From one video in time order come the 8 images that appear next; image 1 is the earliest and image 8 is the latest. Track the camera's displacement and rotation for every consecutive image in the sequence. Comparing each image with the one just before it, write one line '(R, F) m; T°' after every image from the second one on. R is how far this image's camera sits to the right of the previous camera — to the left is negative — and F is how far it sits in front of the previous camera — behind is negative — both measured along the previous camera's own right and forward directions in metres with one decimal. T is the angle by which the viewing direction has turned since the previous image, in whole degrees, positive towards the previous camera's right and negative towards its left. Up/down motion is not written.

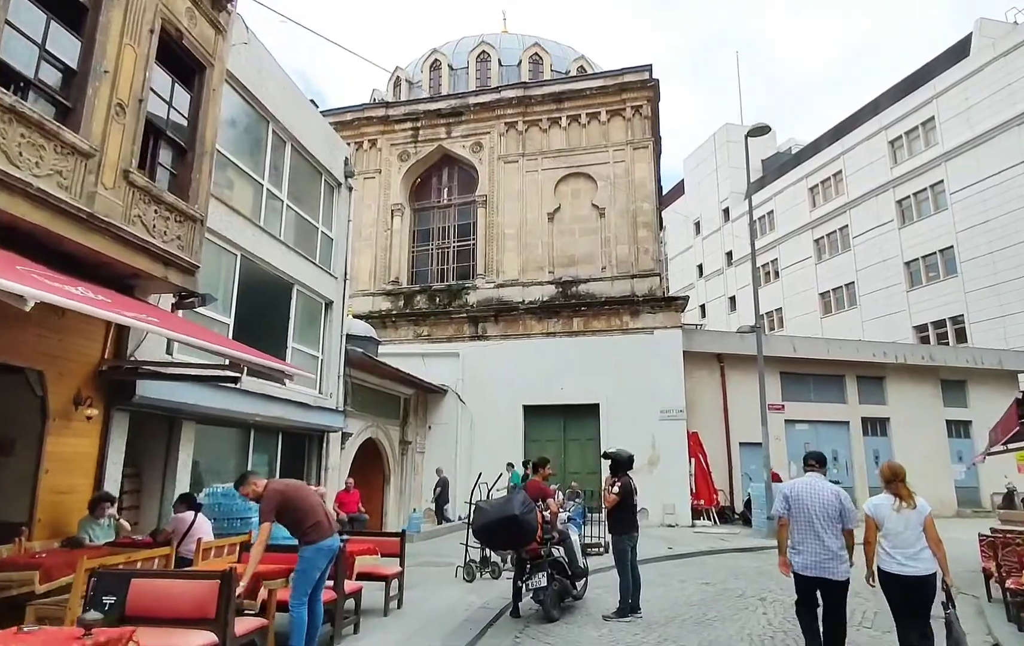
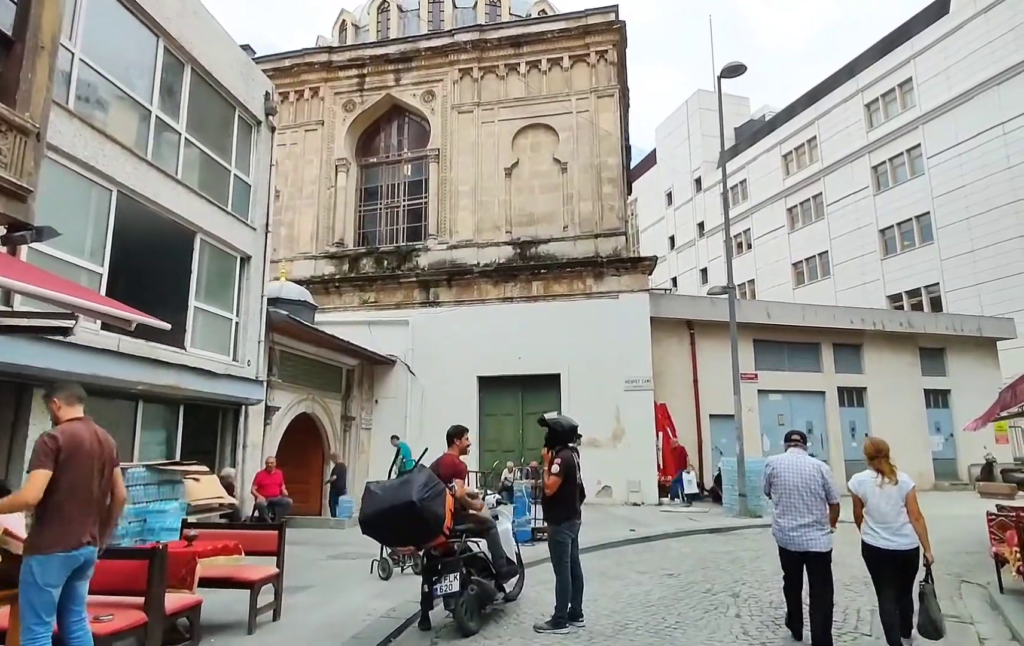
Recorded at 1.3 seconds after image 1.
(+0.5, +1.4) m; +2°
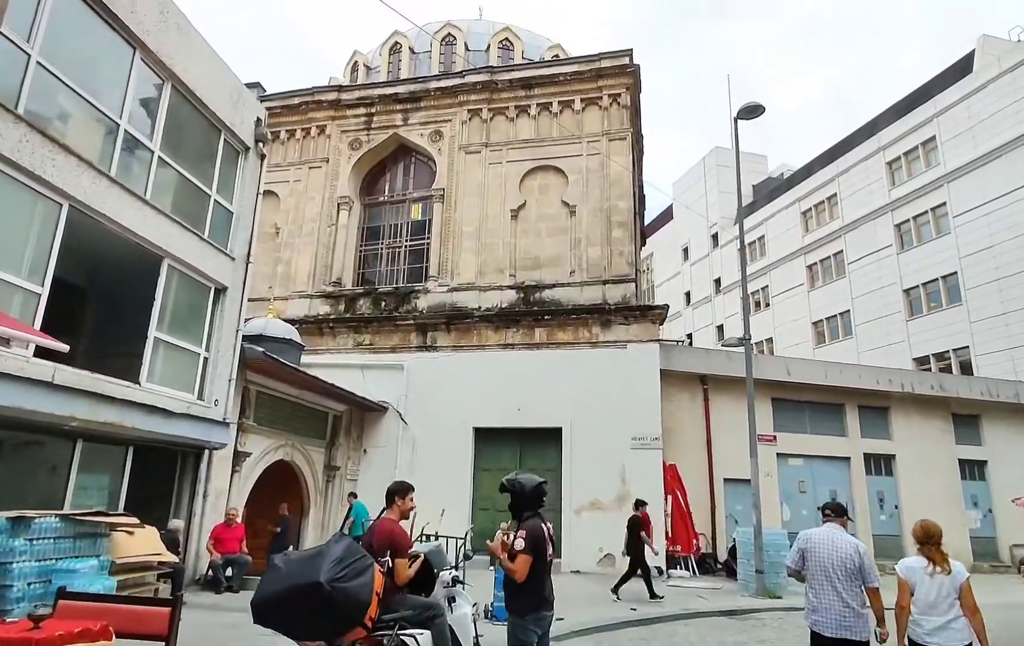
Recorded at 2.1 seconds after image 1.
(+0.3, +1.0) m; -1°
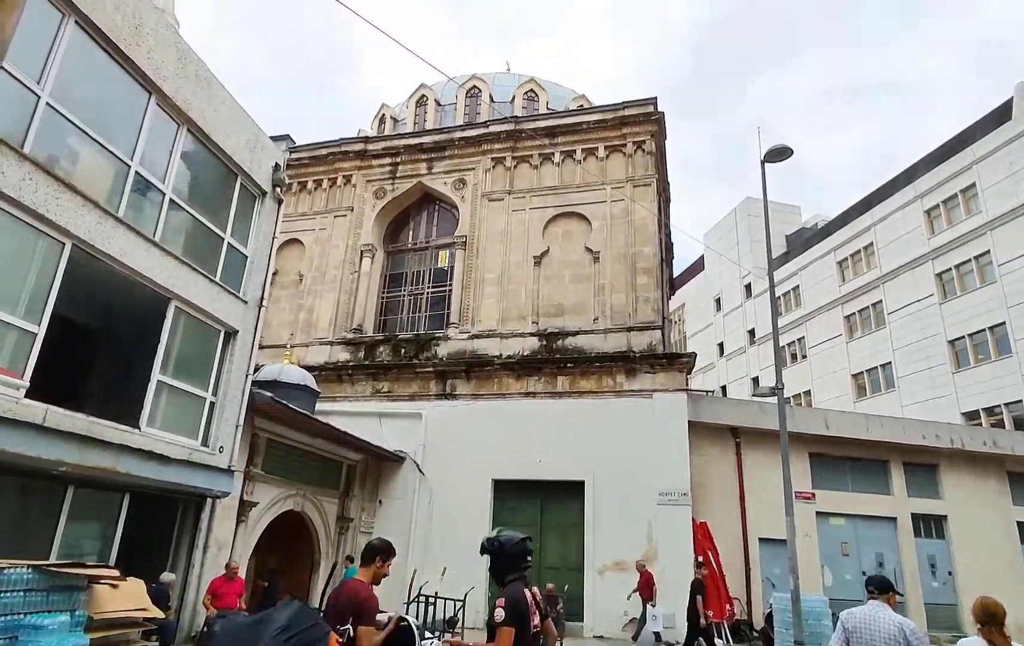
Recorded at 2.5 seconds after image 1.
(+0.3, +0.4) m; -3°
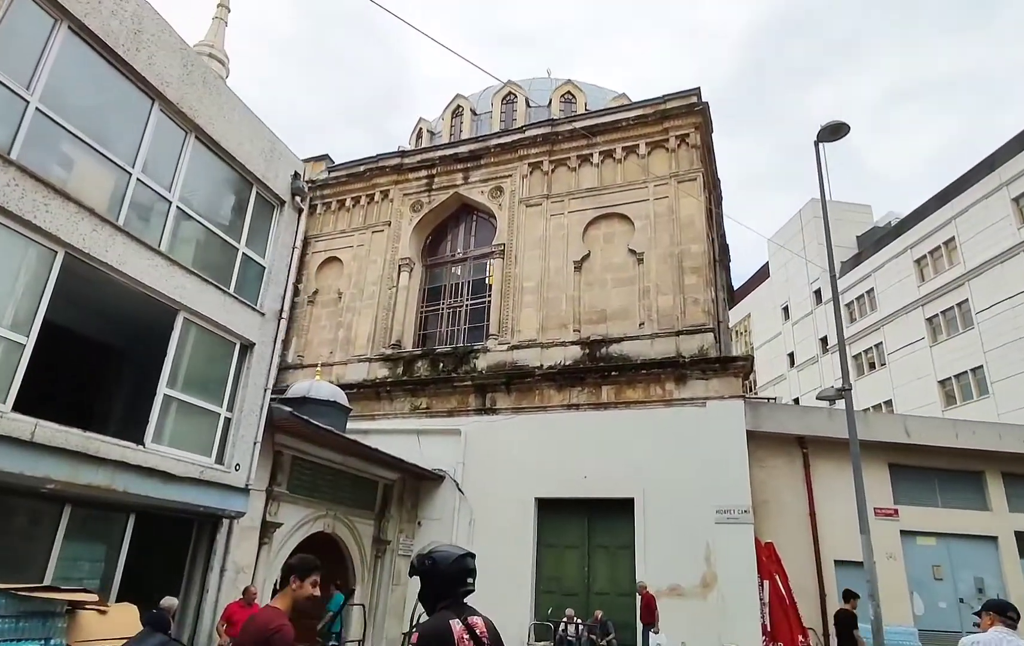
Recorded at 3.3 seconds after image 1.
(+0.5, +0.8) m; -6°
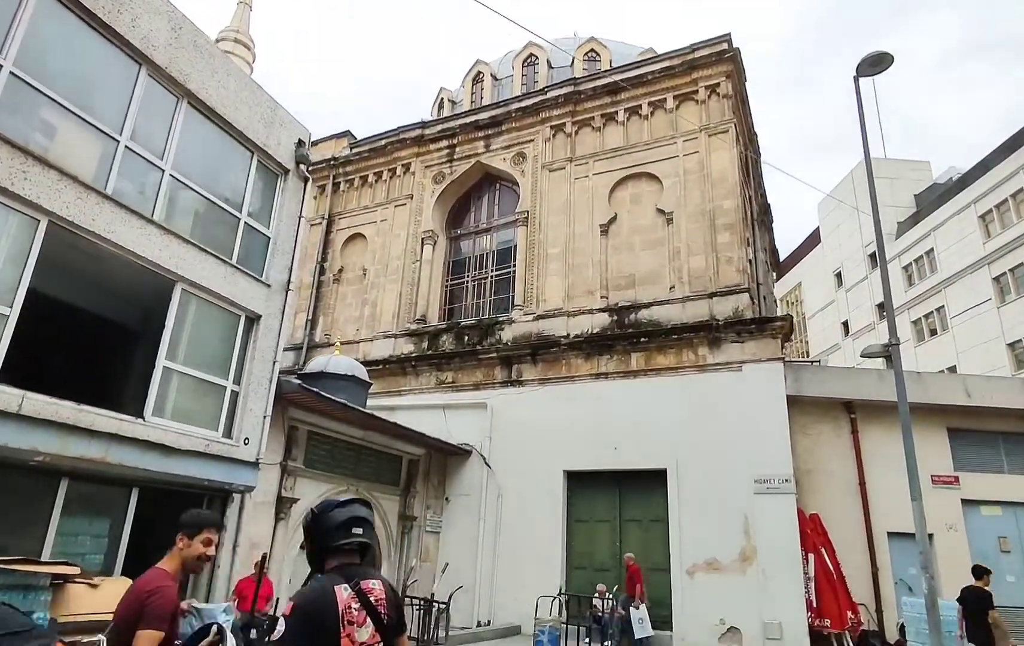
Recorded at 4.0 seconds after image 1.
(+0.5, +0.5) m; -4°
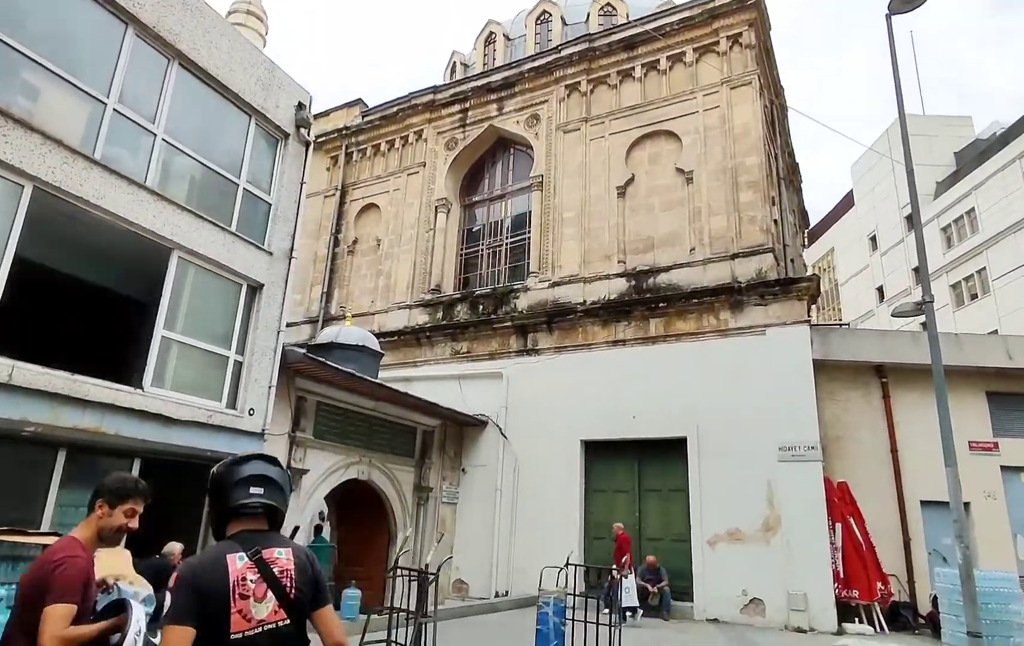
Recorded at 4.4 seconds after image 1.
(+0.3, +0.4) m; -2°
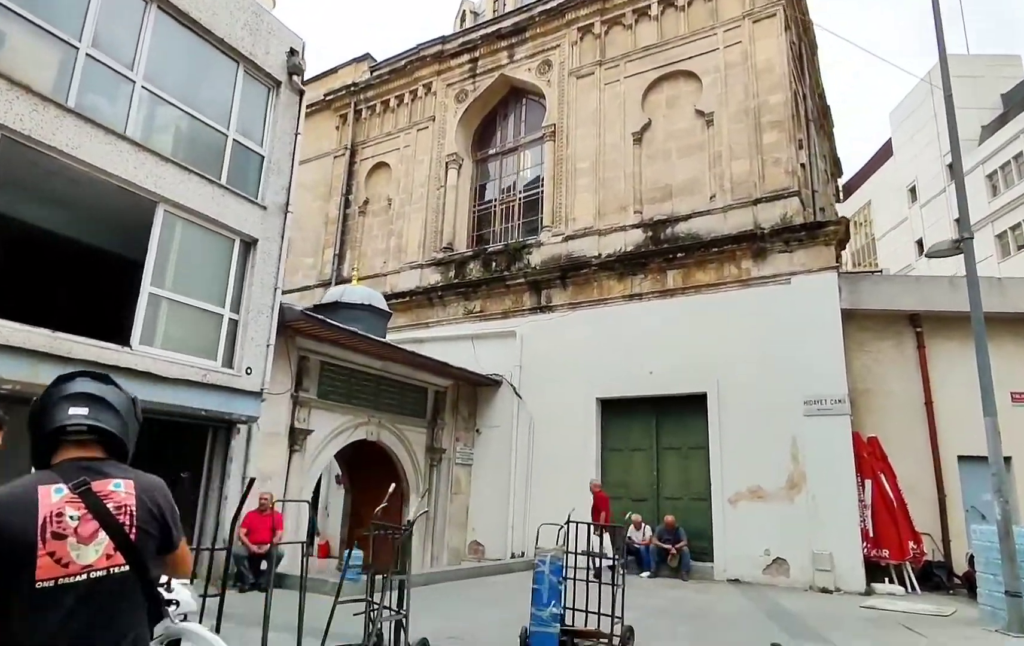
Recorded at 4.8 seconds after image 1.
(+0.3, +0.5) m; -3°
